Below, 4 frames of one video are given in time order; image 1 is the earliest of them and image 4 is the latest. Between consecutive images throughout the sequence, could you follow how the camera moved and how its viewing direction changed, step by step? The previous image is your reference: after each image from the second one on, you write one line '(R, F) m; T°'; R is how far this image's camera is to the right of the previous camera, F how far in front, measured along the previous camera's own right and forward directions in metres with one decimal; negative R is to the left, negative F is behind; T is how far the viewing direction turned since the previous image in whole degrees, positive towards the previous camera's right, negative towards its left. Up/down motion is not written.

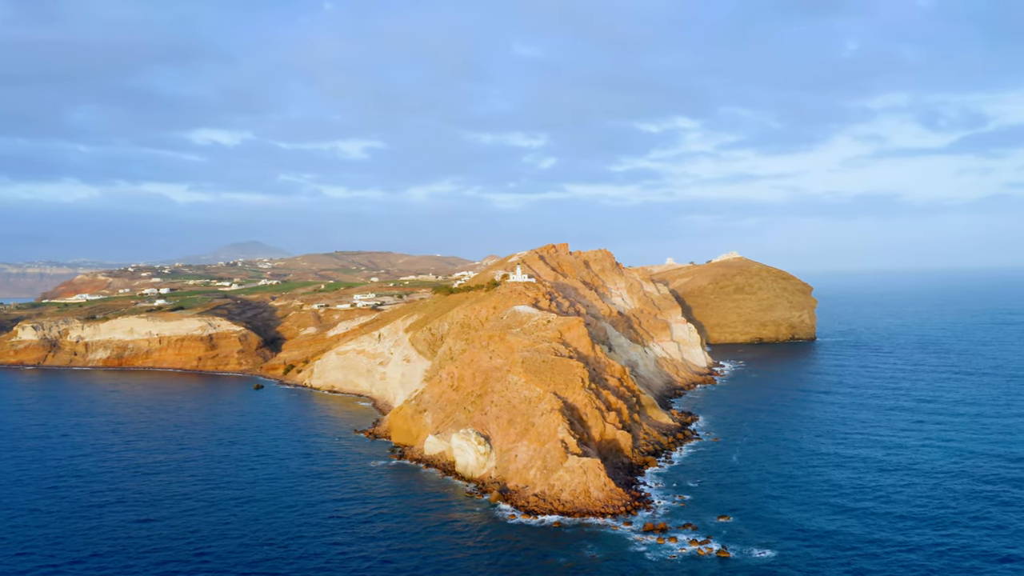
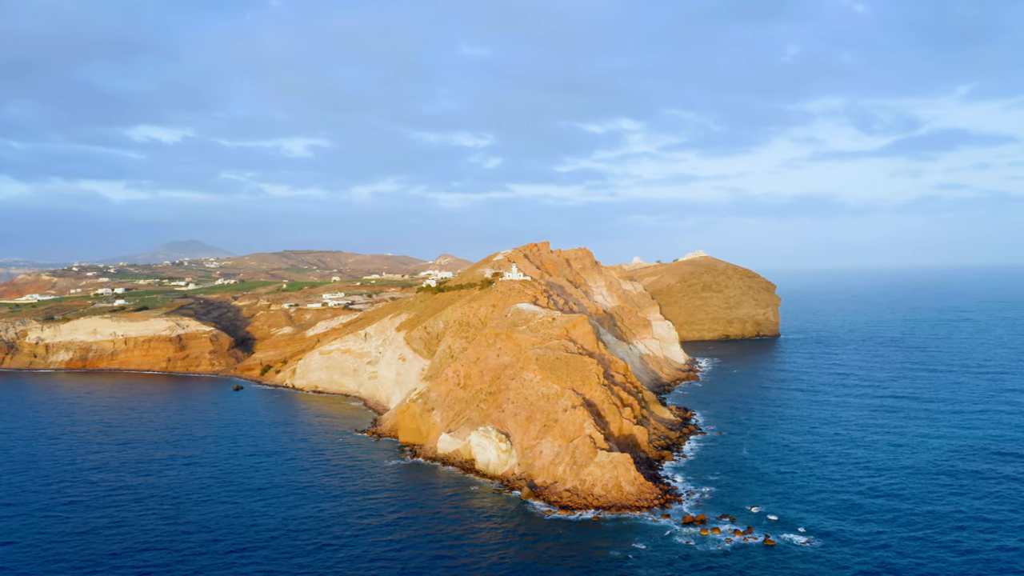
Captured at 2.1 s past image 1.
(-3.4, -0.1) m; +3°
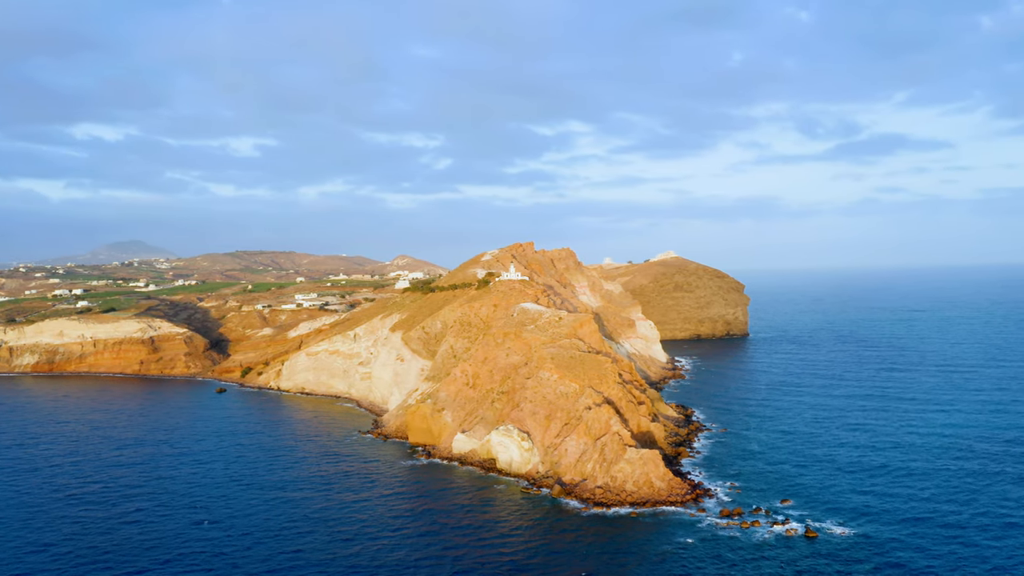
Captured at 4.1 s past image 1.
(-3.3, -0.1) m; +3°
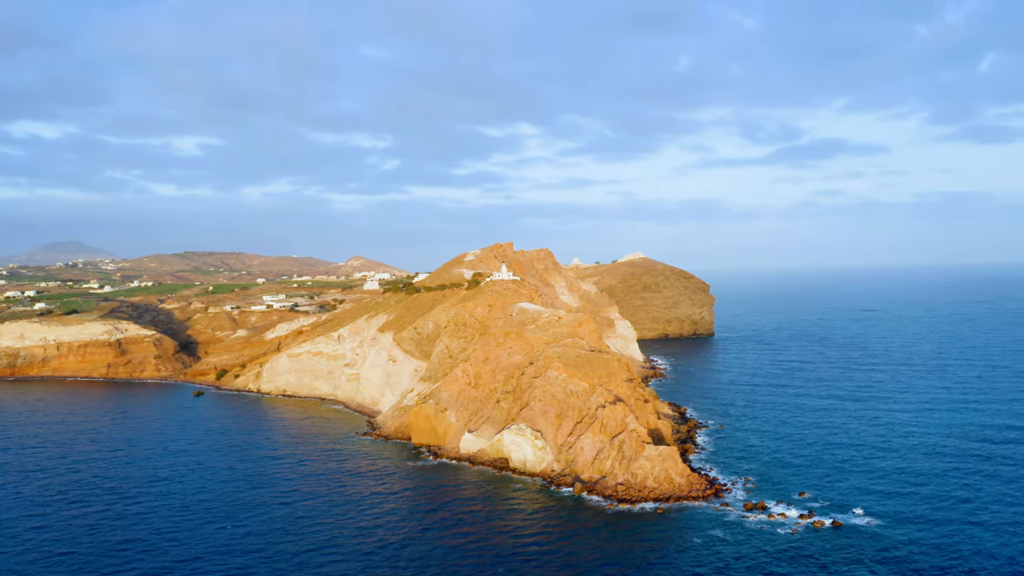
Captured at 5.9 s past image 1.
(-3.0, -0.2) m; +3°
